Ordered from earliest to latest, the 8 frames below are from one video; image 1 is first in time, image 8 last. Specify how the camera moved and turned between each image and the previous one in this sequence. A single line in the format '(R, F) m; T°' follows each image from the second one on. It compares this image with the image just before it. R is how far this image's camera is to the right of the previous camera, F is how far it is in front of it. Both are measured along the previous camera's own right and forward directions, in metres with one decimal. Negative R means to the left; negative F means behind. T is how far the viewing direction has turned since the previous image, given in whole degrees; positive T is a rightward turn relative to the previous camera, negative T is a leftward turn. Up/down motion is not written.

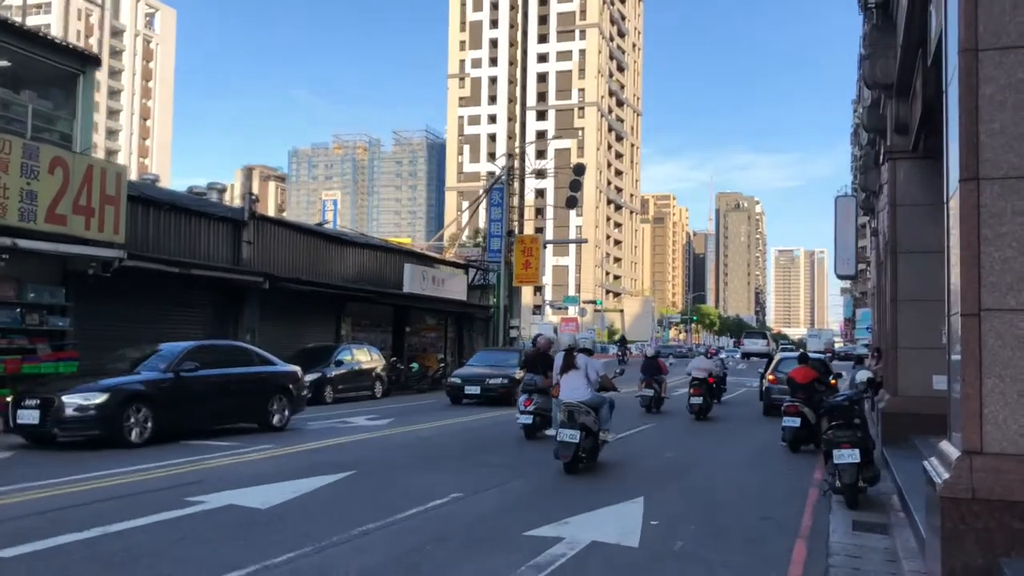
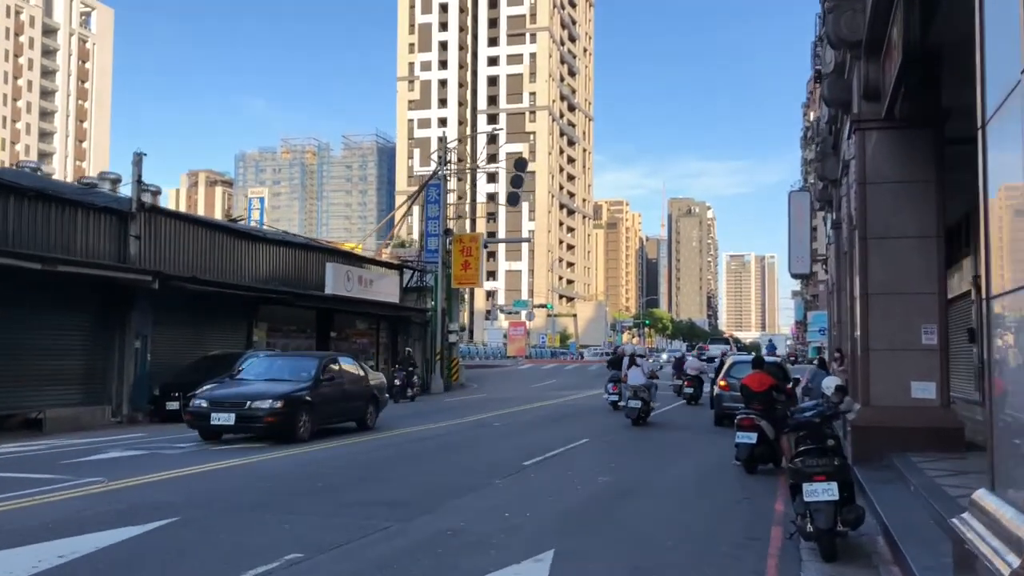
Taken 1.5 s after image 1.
(+0.7, +2.6) m; +3°
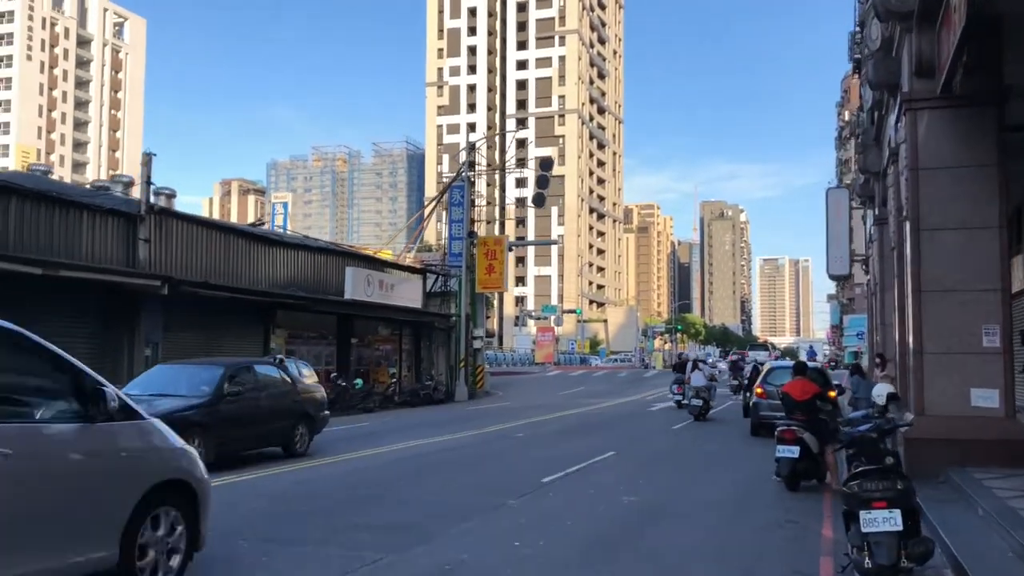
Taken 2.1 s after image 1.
(+0.2, +1.1) m; -2°
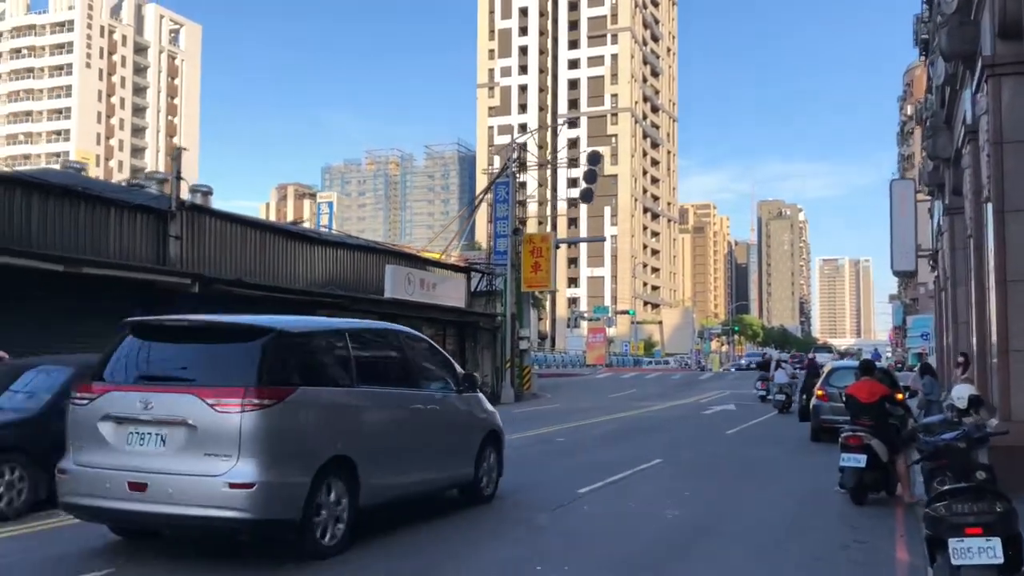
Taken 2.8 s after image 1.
(+0.3, +1.1) m; -3°
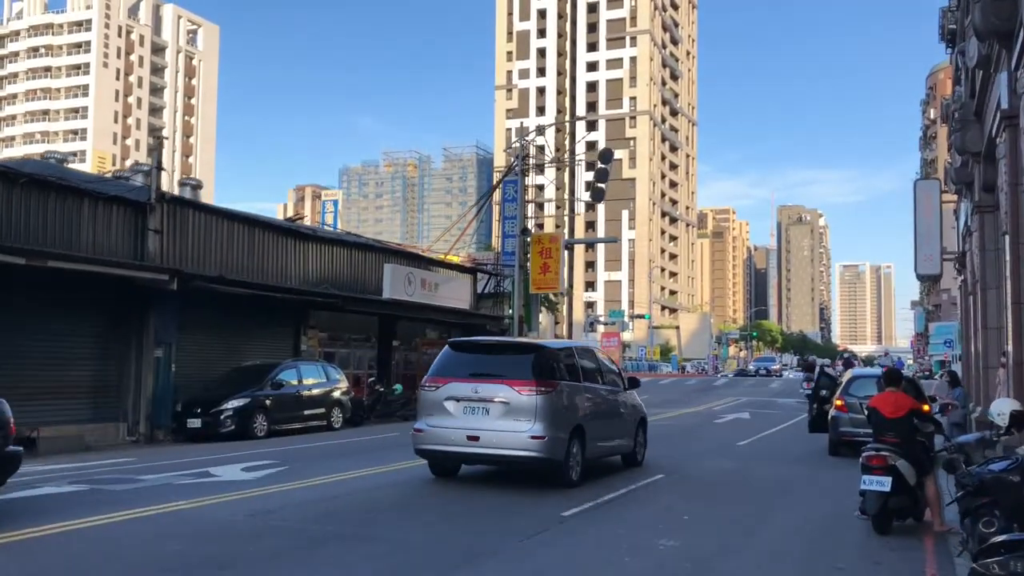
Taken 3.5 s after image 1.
(+0.4, +1.2) m; -1°
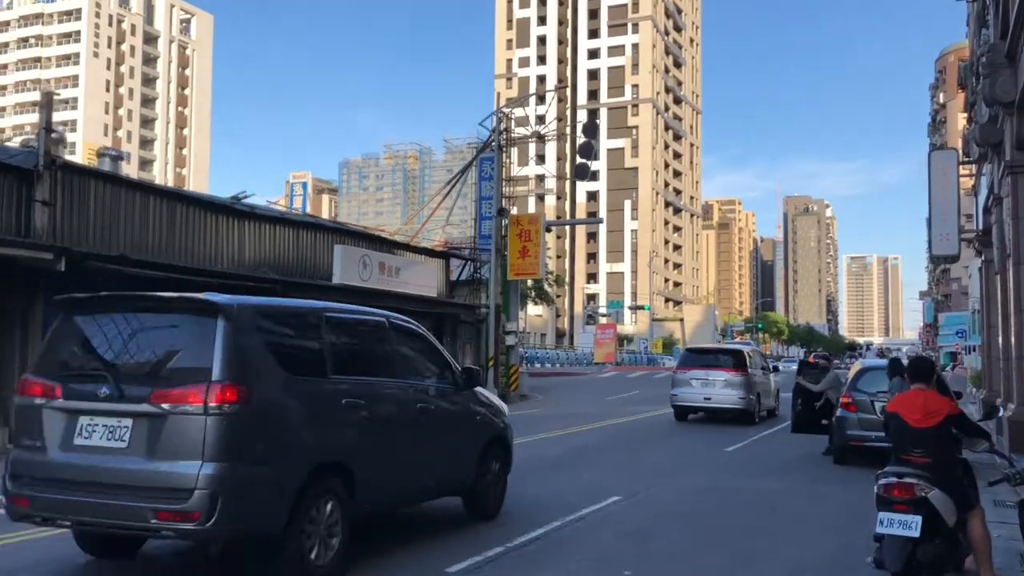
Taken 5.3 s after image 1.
(+1.0, +2.9) m; 0°
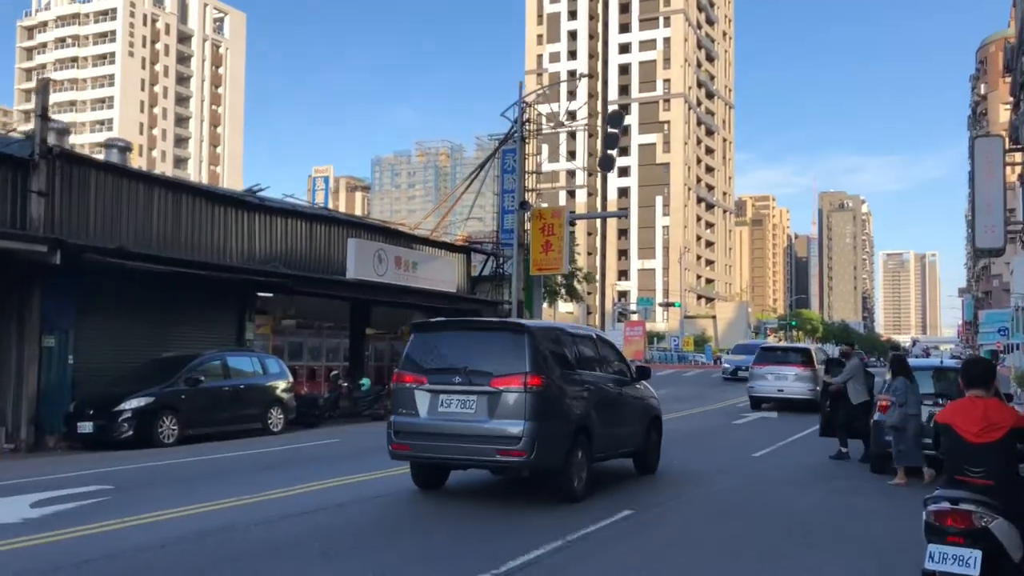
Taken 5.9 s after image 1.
(+0.3, +0.9) m; -2°
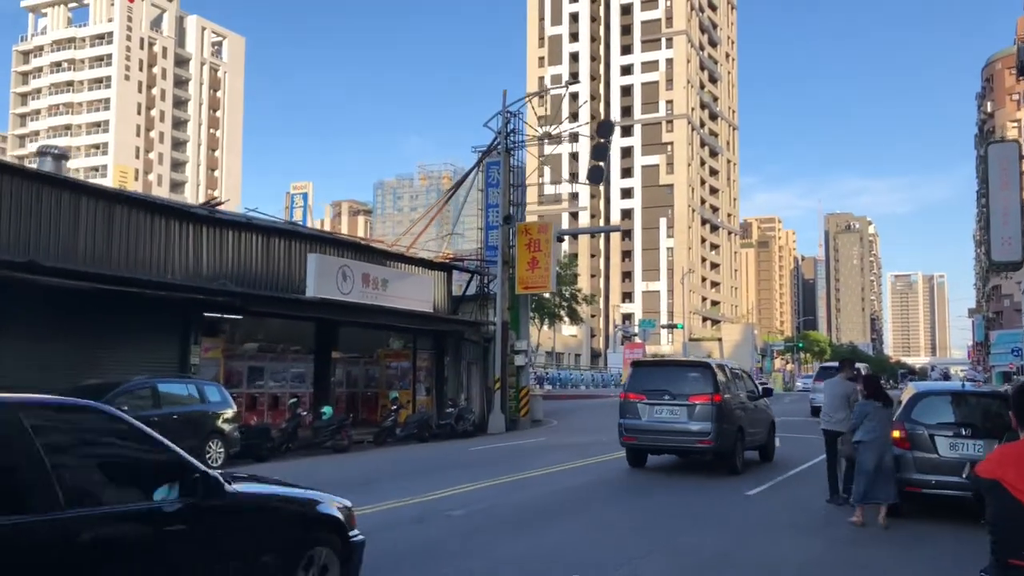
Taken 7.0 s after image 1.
(+0.7, +1.9) m; 0°
